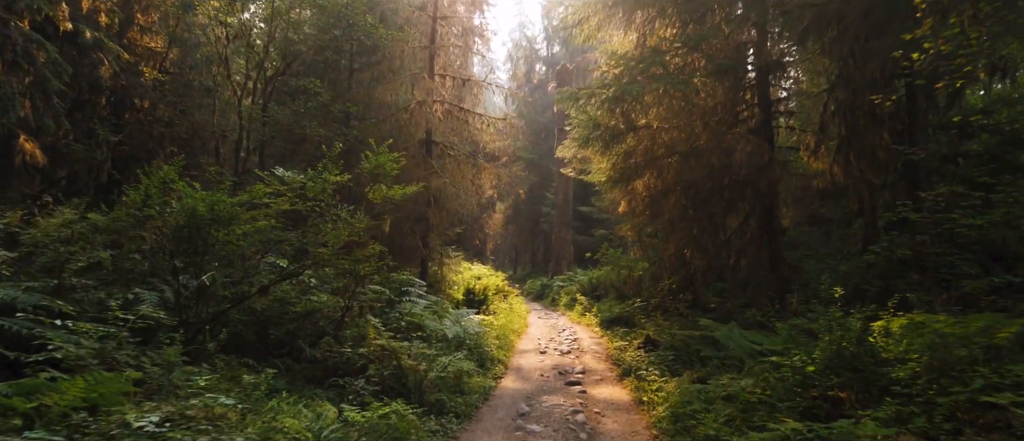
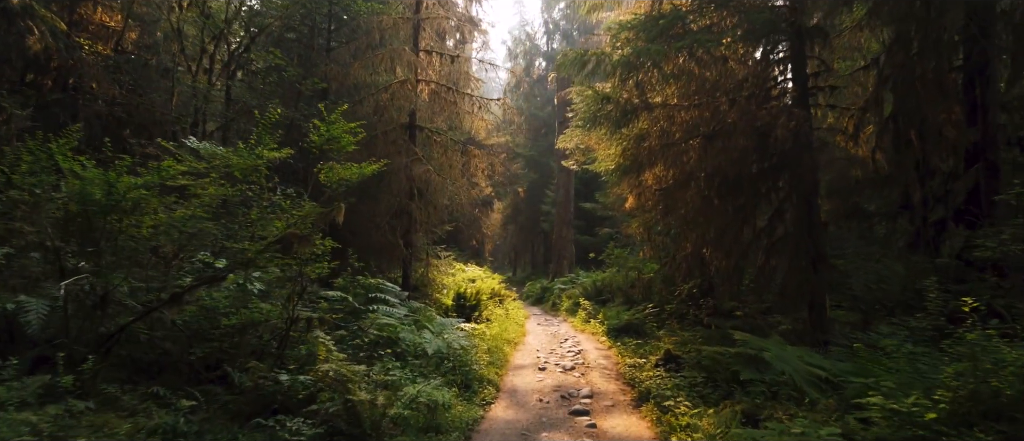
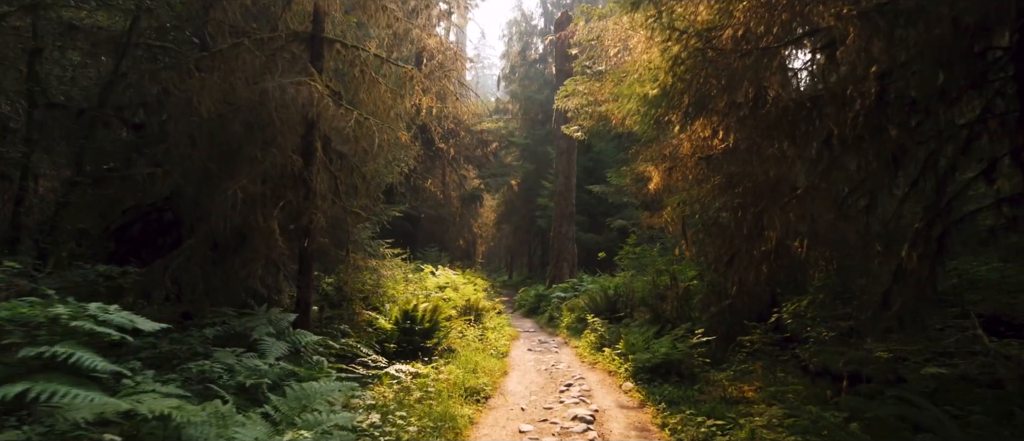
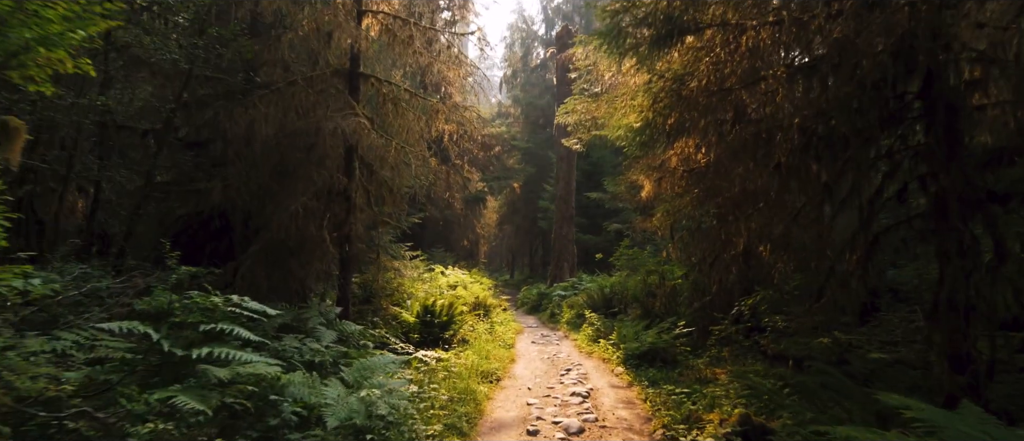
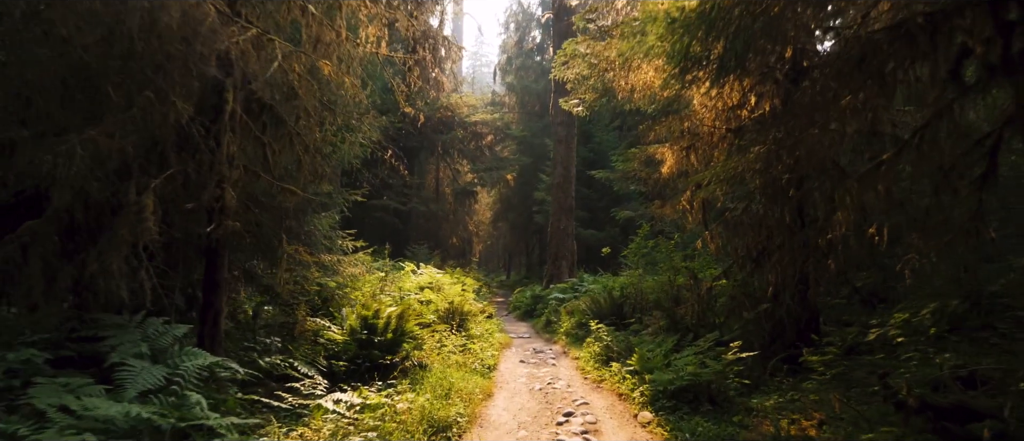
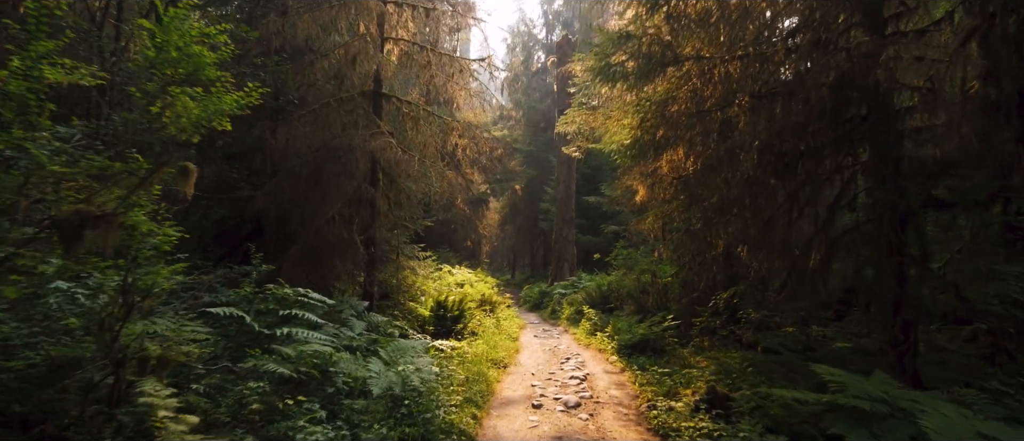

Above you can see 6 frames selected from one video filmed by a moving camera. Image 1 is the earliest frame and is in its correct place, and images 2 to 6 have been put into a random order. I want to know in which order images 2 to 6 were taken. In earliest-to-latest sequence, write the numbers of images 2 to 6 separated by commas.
2, 6, 4, 3, 5
